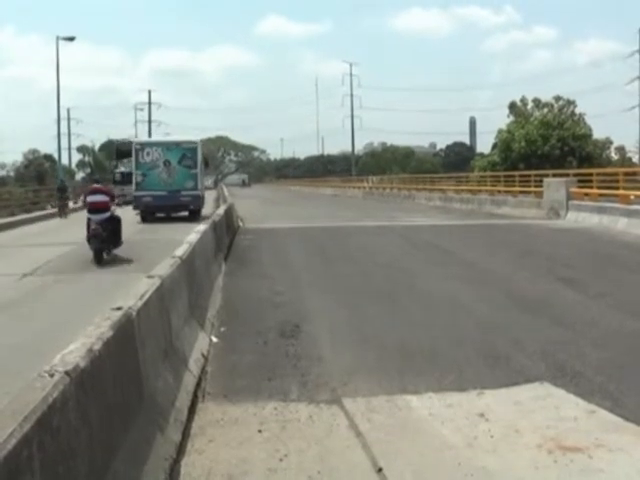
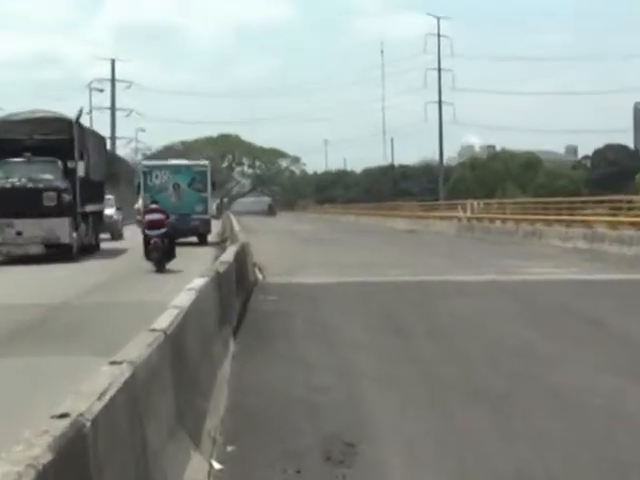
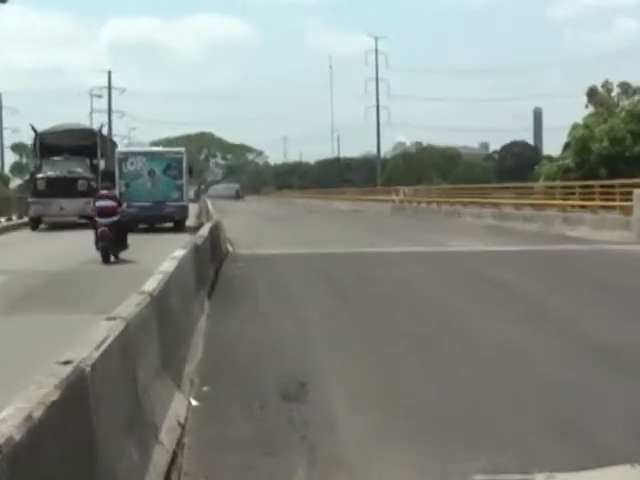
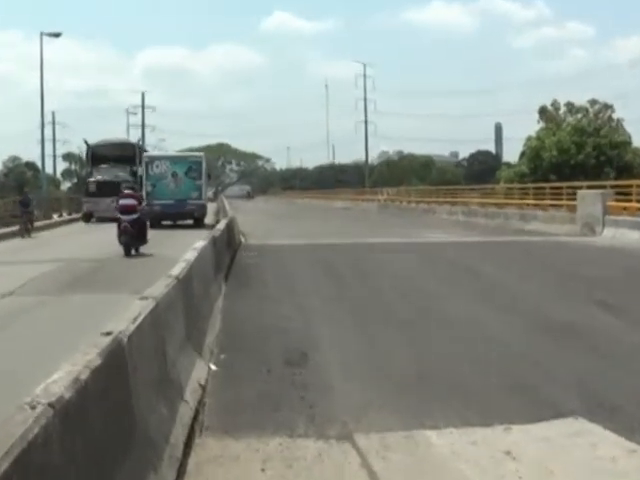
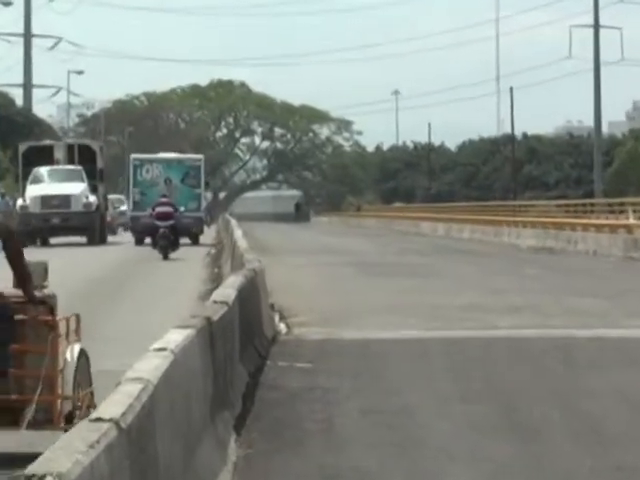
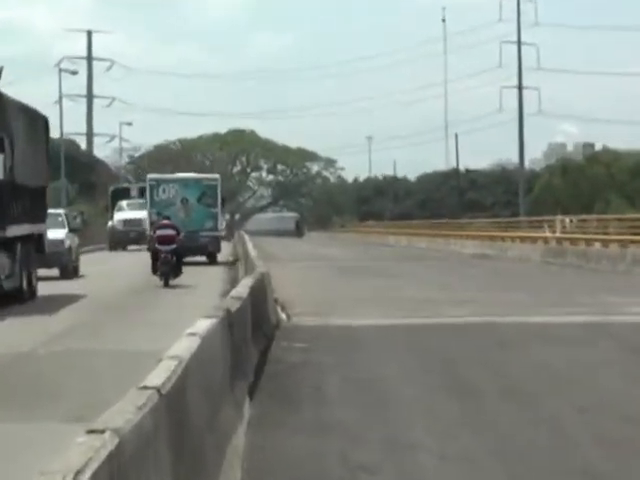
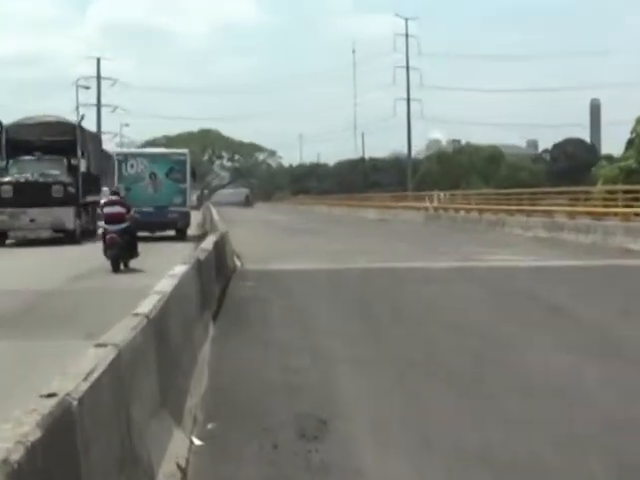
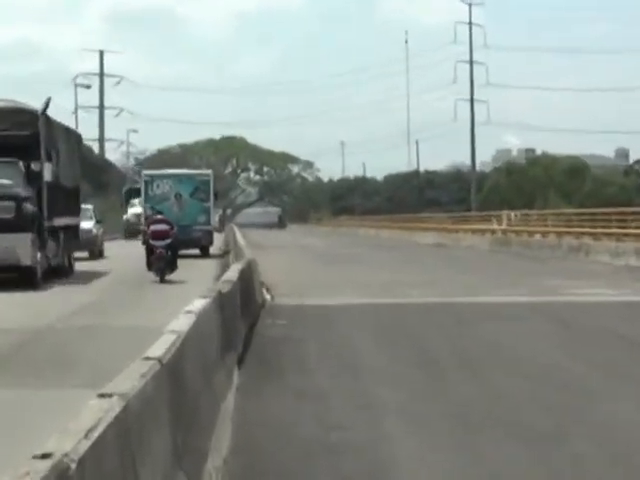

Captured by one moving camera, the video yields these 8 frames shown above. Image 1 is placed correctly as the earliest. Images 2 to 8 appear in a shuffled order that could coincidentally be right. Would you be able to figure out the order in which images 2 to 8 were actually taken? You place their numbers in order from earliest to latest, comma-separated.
4, 3, 7, 2, 8, 6, 5
